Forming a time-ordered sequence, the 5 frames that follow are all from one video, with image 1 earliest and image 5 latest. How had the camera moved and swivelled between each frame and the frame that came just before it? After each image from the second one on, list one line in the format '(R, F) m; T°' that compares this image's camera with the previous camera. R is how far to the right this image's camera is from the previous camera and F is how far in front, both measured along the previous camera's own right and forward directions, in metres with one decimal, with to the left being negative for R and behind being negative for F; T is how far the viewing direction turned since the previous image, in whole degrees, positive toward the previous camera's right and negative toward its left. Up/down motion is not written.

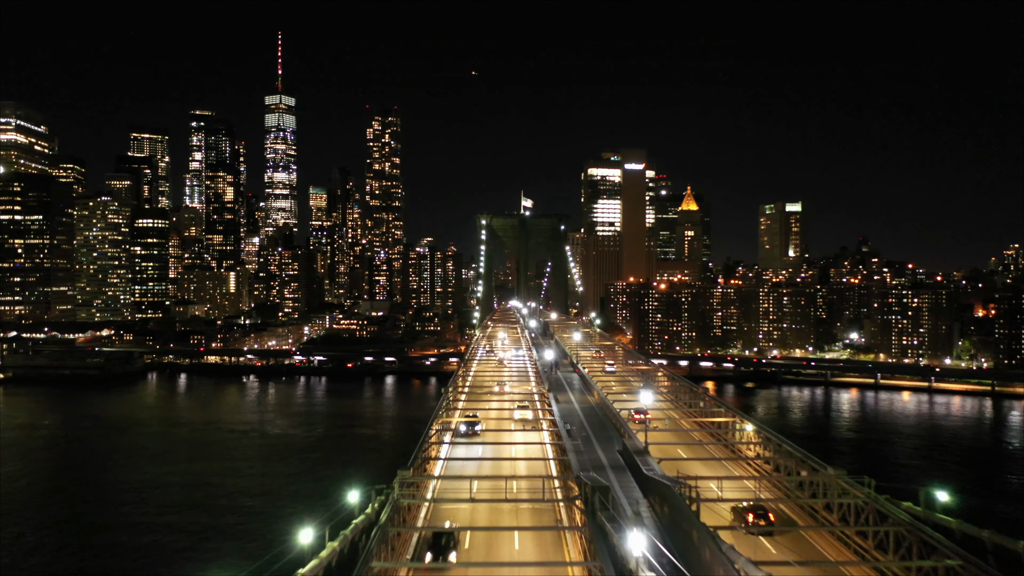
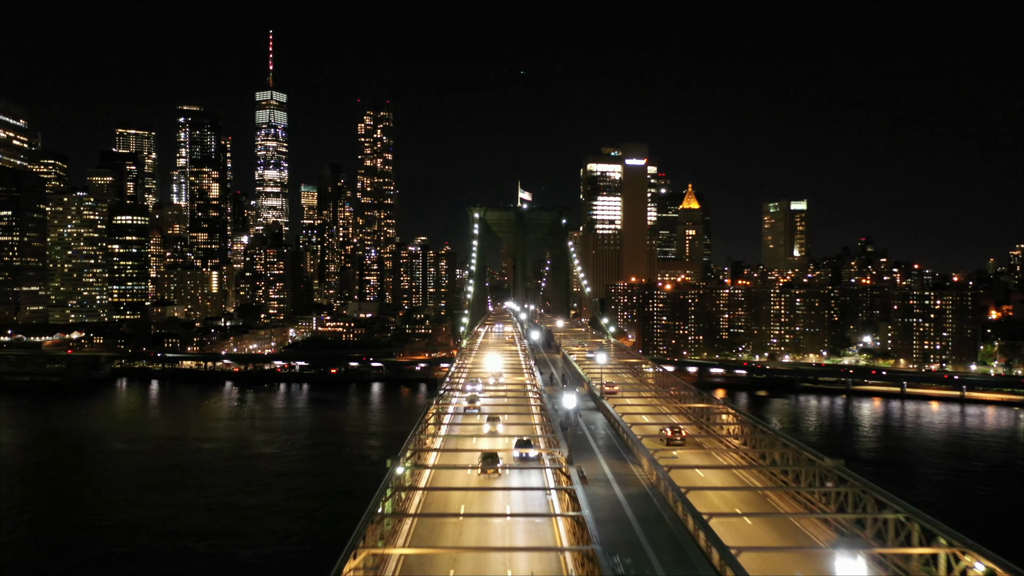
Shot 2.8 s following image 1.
(0.0, +3.1) m; 0°
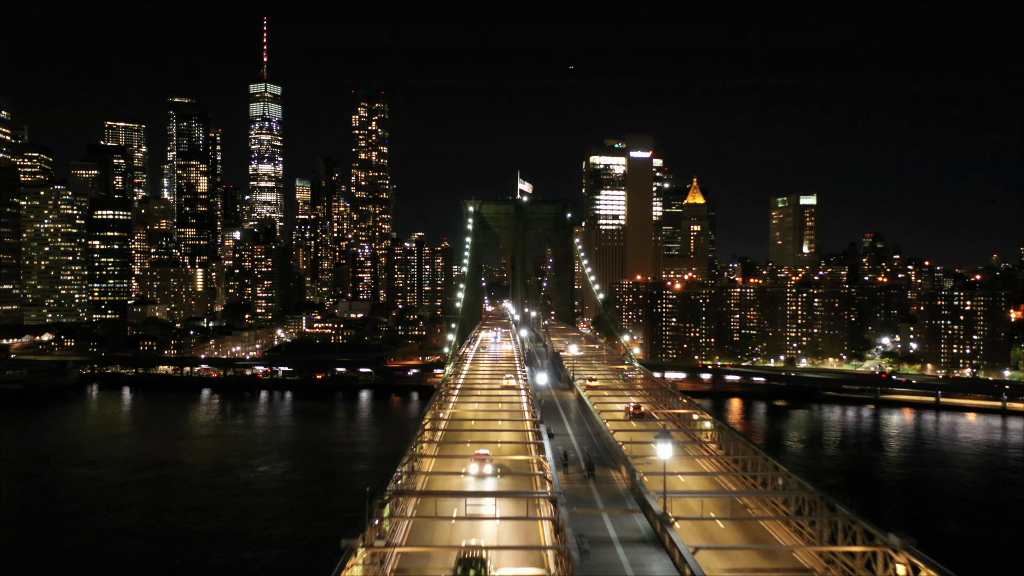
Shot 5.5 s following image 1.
(0.0, +3.1) m; 0°
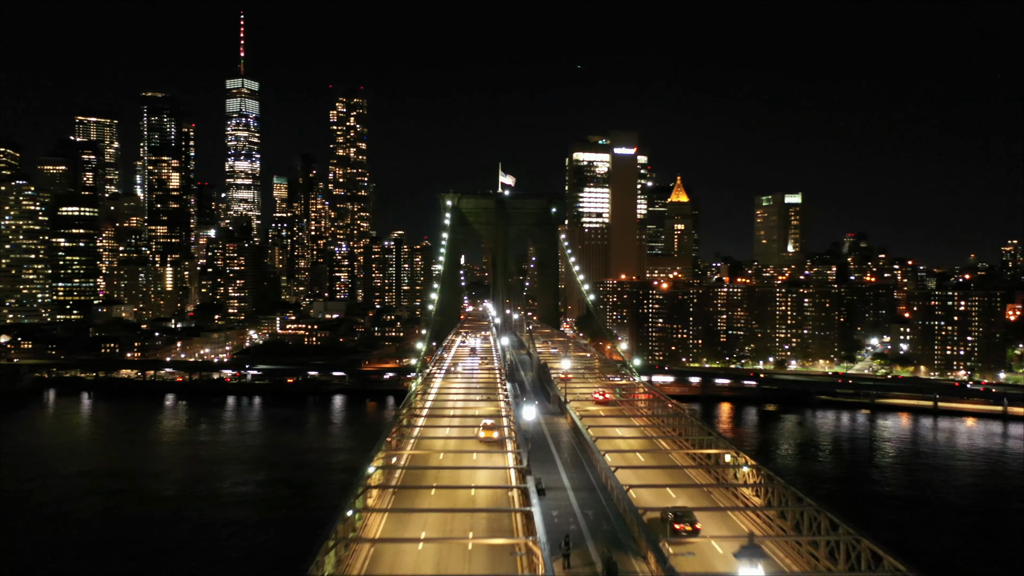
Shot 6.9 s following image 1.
(0.0, +1.7) m; +1°
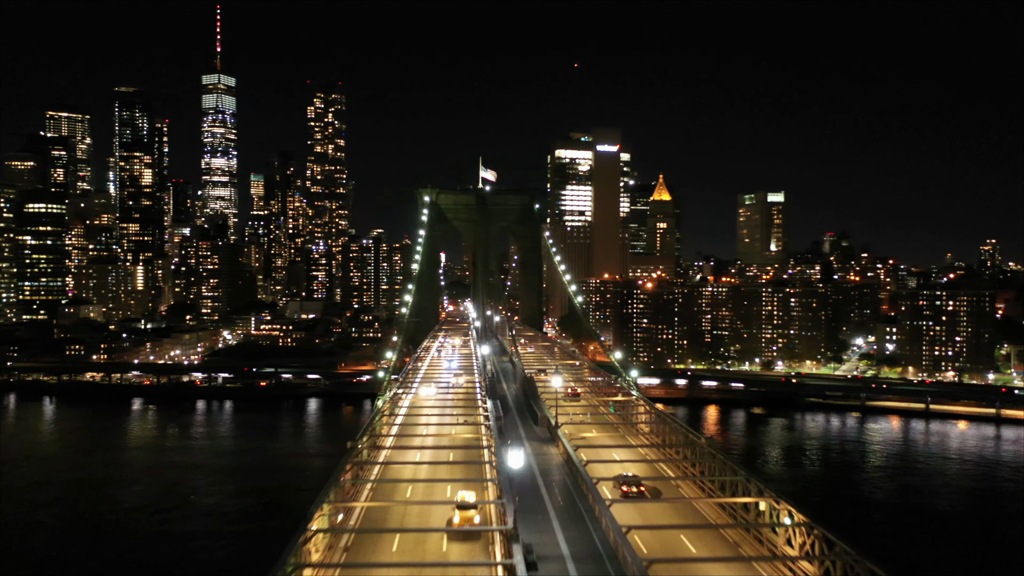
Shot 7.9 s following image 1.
(0.0, +1.1) m; +1°
